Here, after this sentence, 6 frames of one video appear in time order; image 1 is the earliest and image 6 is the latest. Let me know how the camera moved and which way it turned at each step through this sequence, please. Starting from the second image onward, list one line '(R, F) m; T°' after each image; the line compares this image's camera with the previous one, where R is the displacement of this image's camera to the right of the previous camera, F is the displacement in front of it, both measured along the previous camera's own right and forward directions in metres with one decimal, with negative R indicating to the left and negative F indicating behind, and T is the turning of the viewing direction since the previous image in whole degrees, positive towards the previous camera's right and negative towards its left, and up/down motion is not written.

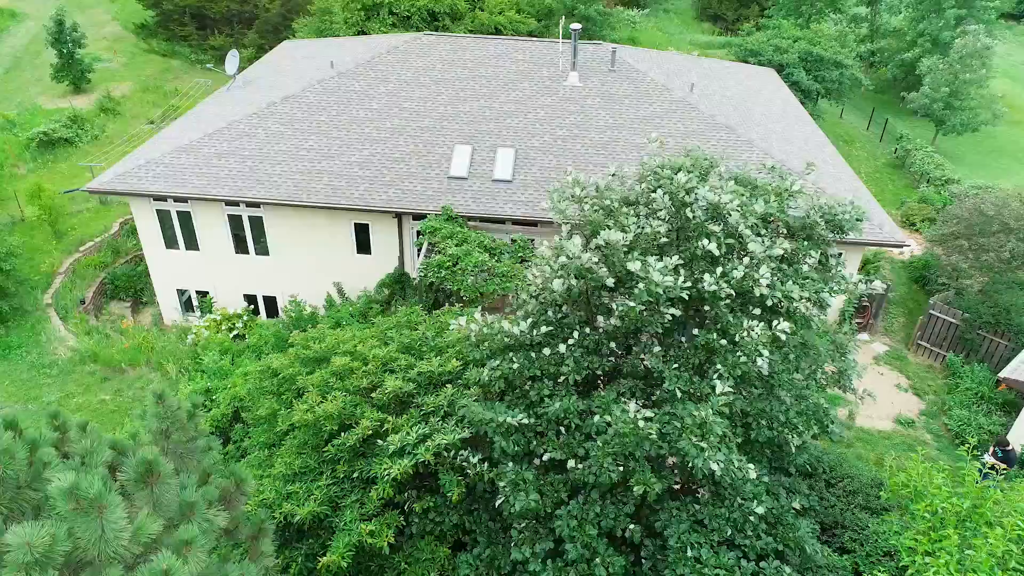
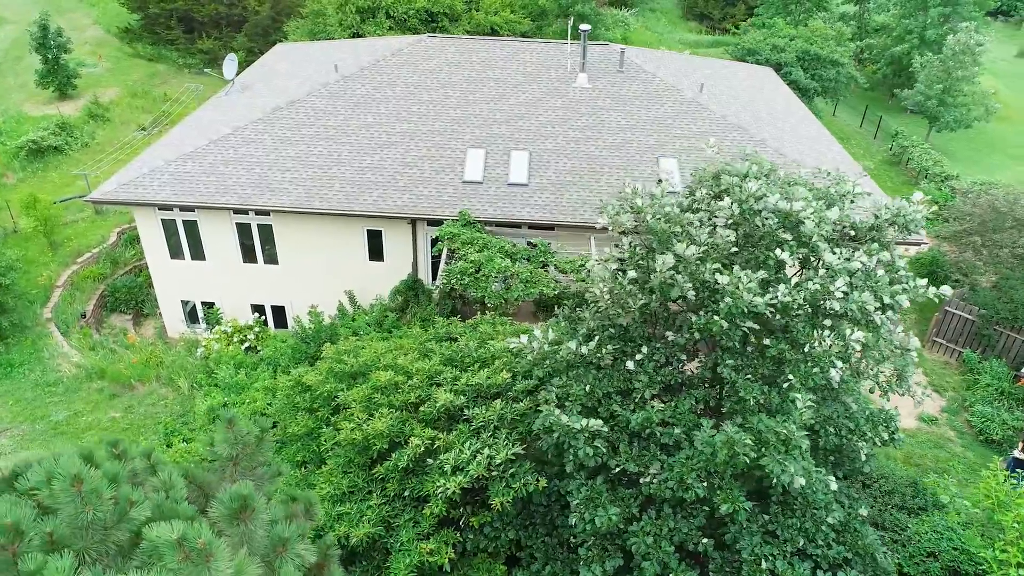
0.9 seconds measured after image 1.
(-1.0, +0.3) m; +2°
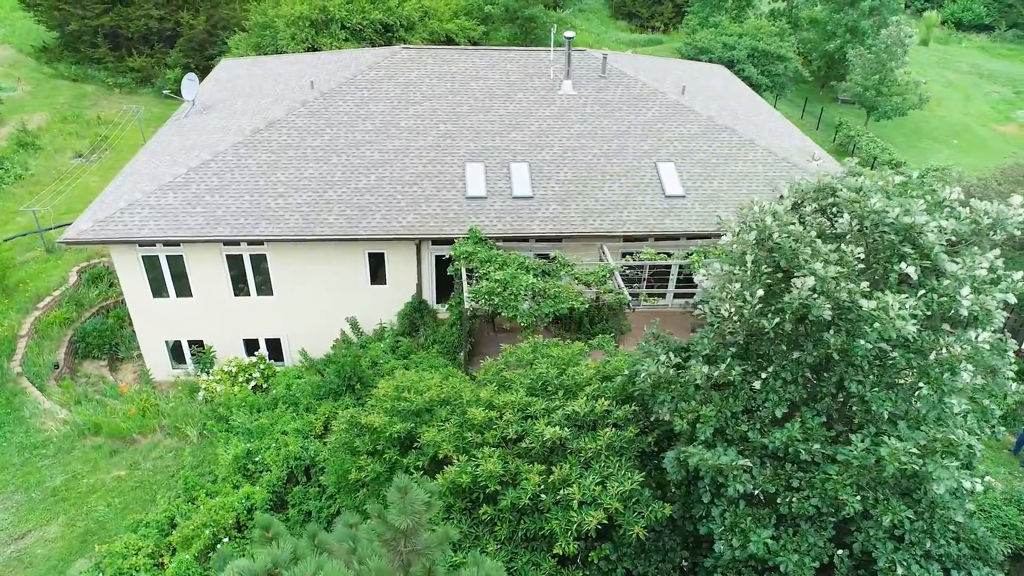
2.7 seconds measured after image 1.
(-2.2, +0.4) m; +7°
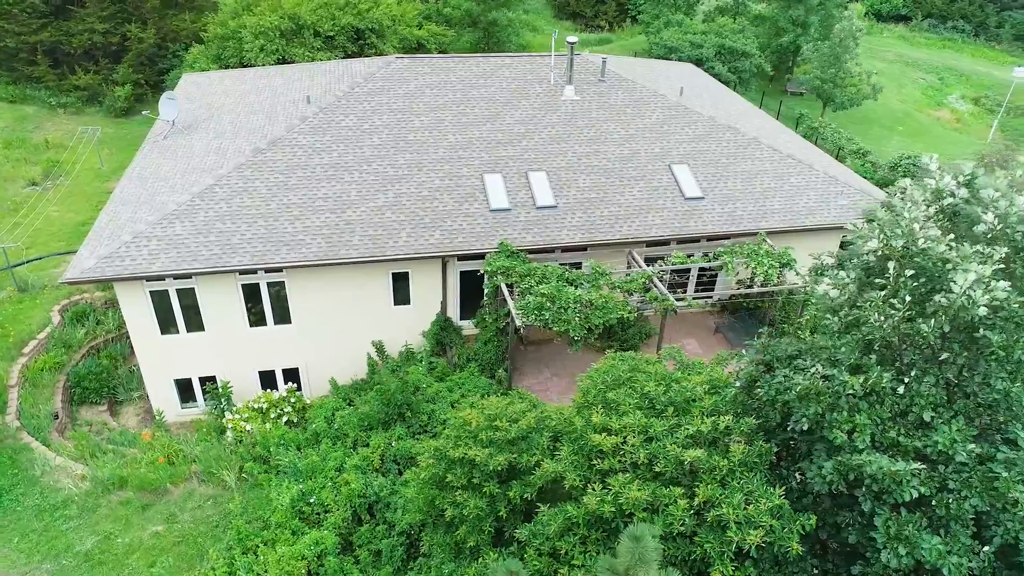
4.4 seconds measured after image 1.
(-2.3, +0.4) m; +6°
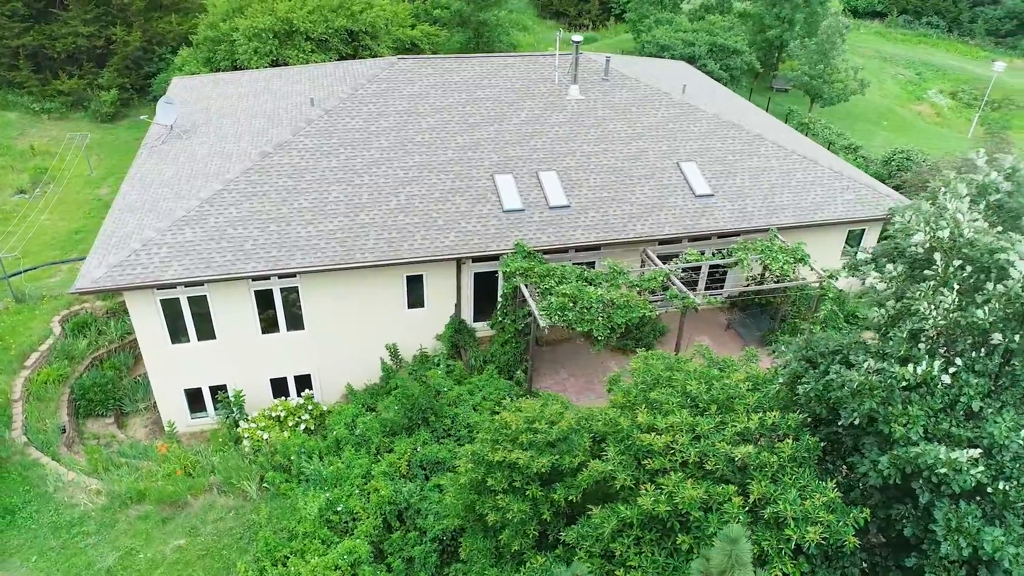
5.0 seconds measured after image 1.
(-0.9, +0.1) m; +2°
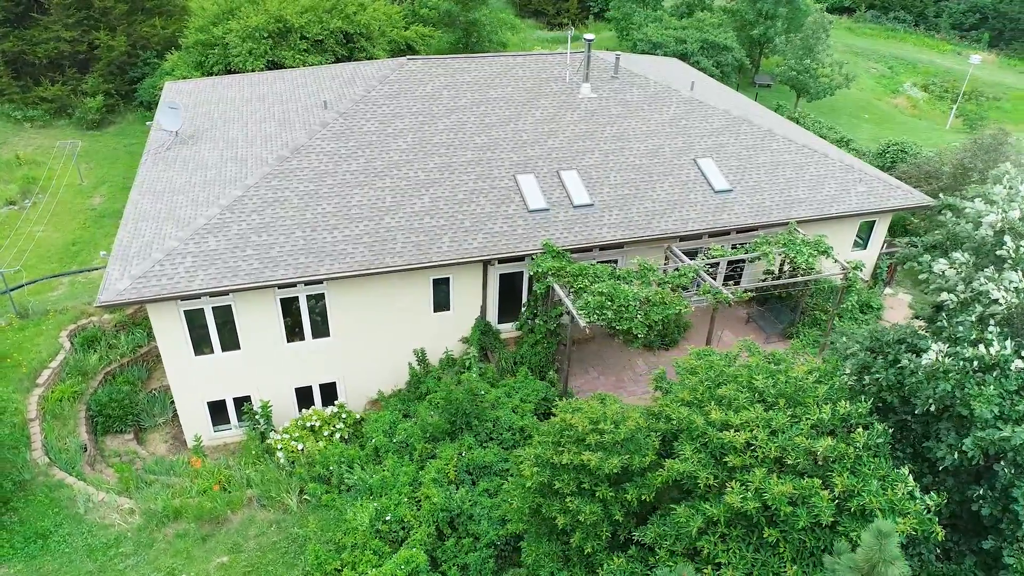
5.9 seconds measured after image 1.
(-1.4, +0.1) m; +3°
